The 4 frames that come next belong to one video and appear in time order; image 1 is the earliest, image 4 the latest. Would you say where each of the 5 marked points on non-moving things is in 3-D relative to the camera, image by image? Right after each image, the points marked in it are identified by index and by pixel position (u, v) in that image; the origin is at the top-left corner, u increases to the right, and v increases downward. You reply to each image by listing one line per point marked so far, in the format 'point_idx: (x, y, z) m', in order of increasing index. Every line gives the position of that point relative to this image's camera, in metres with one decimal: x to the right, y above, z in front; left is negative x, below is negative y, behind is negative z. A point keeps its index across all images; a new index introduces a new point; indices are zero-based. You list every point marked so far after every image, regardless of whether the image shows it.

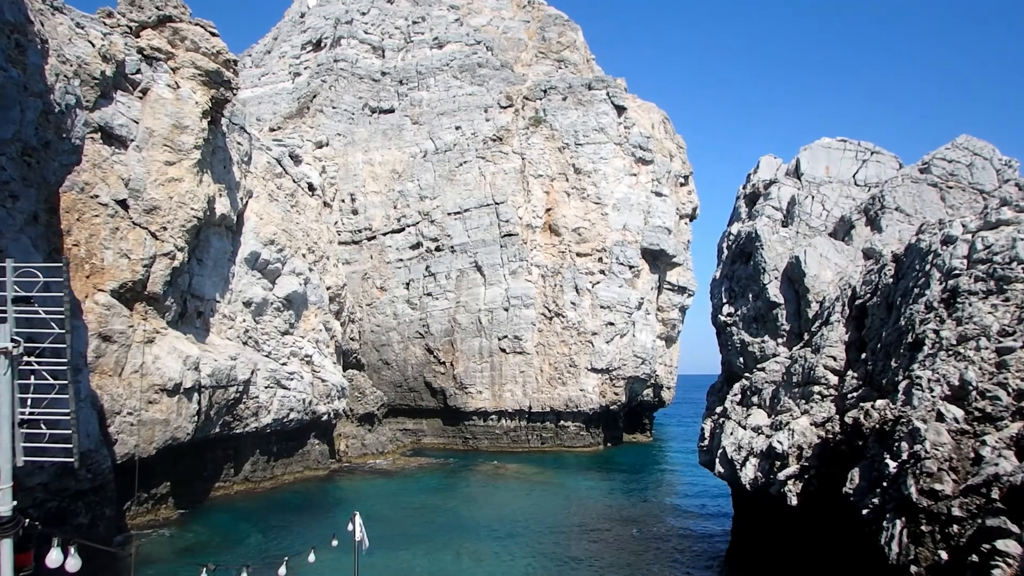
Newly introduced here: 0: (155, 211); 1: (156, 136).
0: (-8.7, +1.9, +19.1) m
1: (-8.9, +3.7, +19.5) m
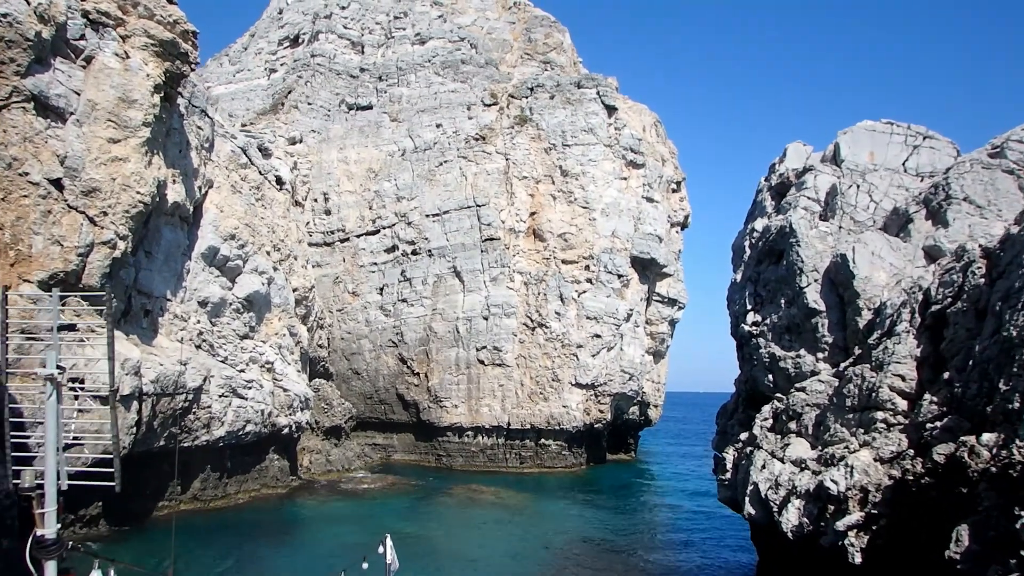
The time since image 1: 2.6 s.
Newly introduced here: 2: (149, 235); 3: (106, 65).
0: (-8.9, +2.0, +16.7) m
1: (-9.0, +3.9, +17.1) m
2: (-9.2, +1.3, +19.8) m
3: (-9.0, +4.9, +17.3) m
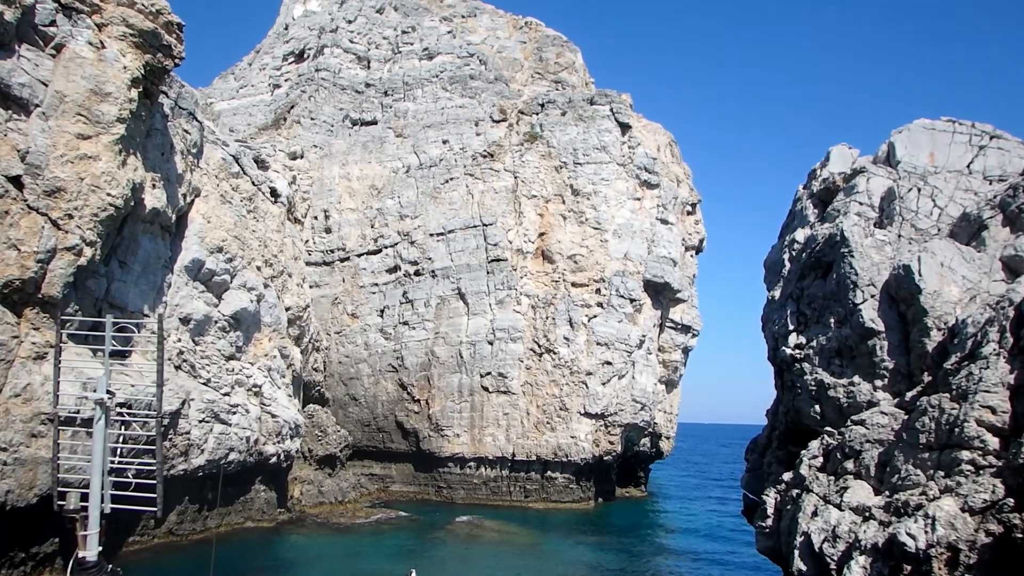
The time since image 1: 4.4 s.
0: (-8.8, +1.8, +15.2) m
1: (-8.9, +3.7, +15.6) m
2: (-9.0, +1.0, +18.3) m
3: (-8.8, +4.7, +15.9) m
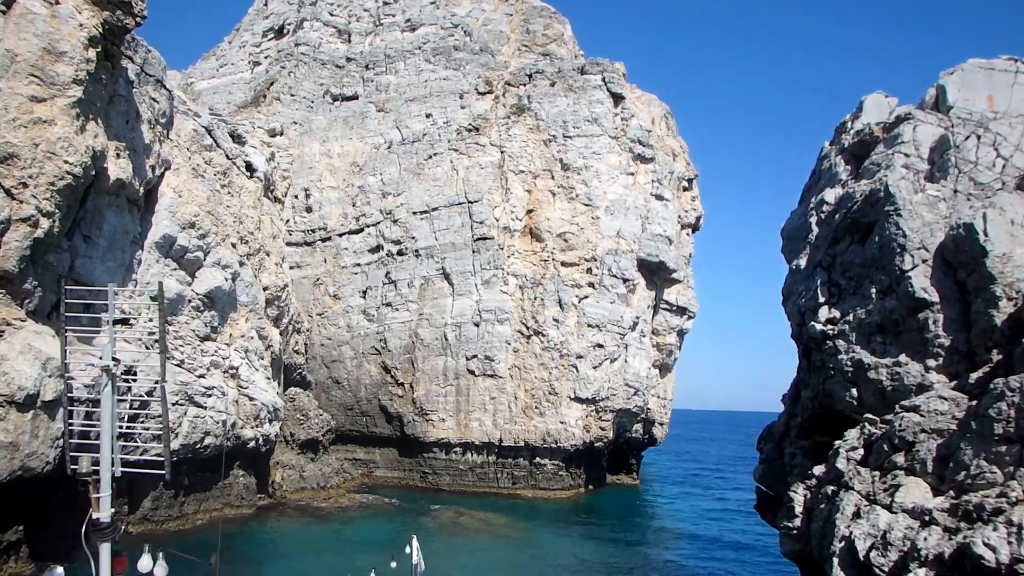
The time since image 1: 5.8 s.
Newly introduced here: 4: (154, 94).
0: (-8.8, +2.3, +13.9) m
1: (-8.9, +4.1, +14.3) m
2: (-9.1, +1.6, +16.9) m
3: (-8.9, +5.2, +14.5) m
4: (-9.0, +4.9, +19.7) m
